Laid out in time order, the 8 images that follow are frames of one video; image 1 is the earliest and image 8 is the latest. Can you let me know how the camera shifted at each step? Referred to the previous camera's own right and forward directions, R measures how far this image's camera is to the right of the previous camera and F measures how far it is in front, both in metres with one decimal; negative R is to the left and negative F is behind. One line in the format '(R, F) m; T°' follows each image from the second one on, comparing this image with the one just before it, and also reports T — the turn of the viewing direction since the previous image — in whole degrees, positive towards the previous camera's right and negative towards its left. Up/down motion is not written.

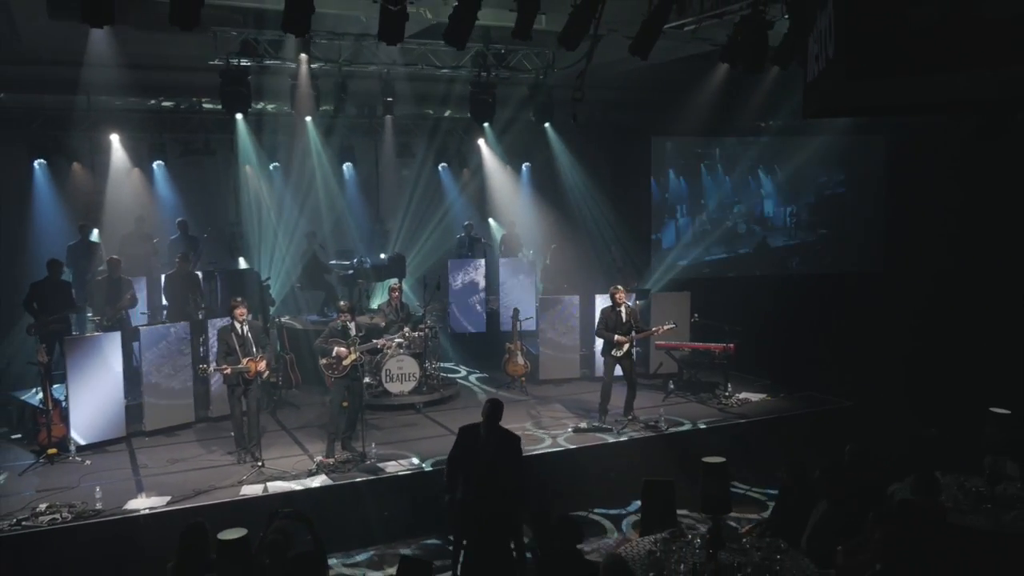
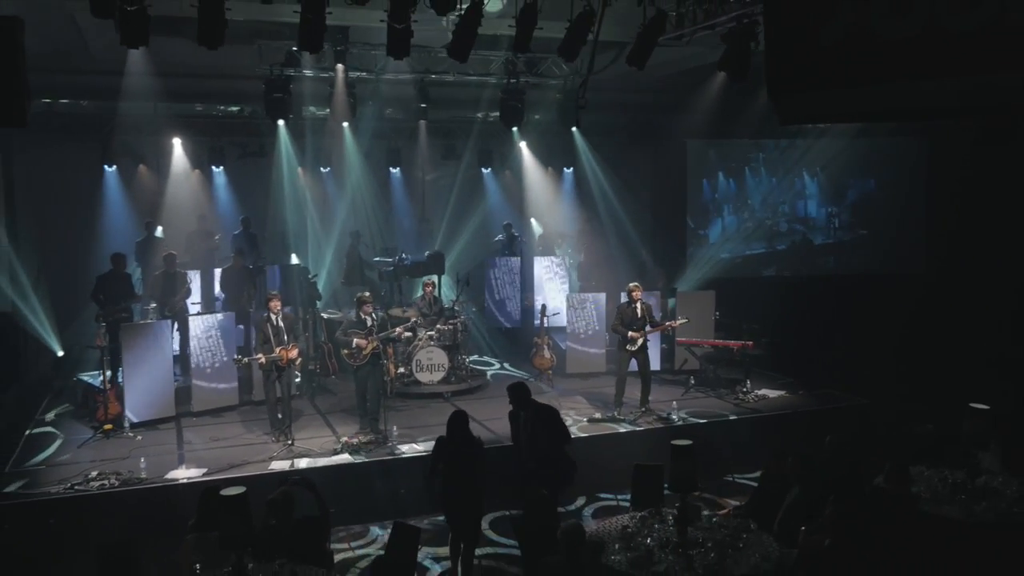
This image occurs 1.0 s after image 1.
(+0.5, -0.5) m; -5°
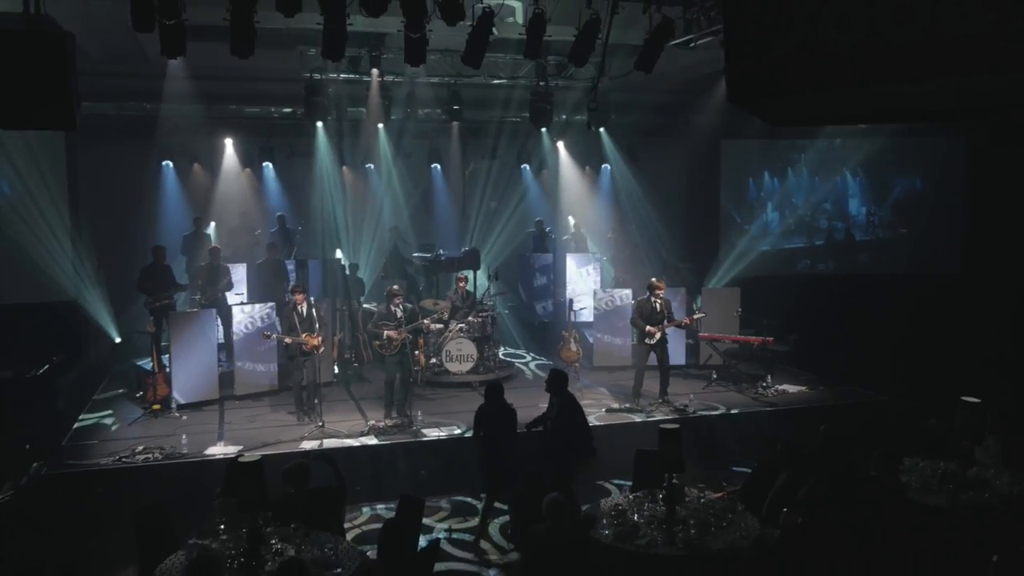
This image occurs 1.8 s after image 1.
(+0.4, -0.4) m; -4°
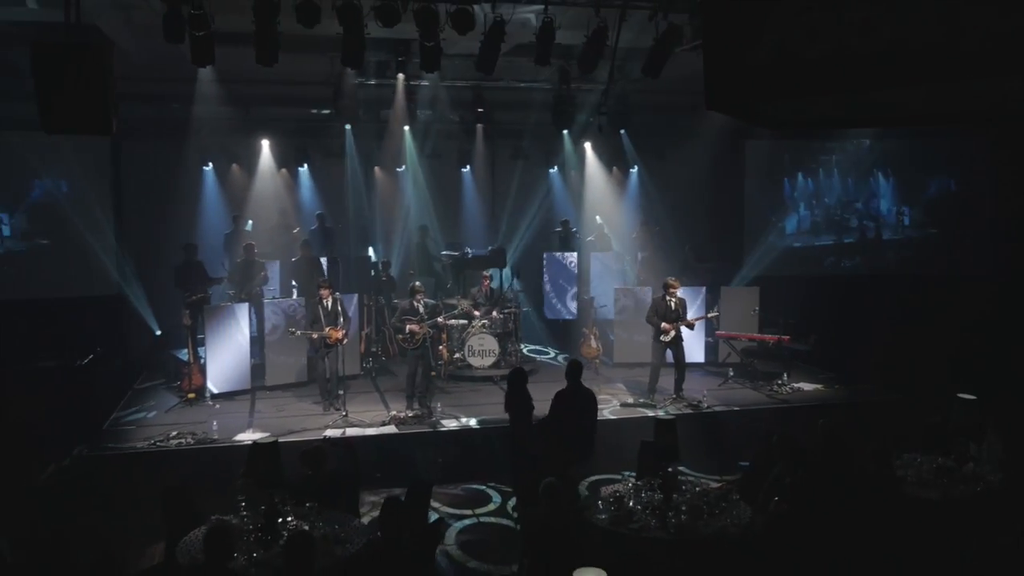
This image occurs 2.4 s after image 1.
(+0.3, -0.3) m; -3°
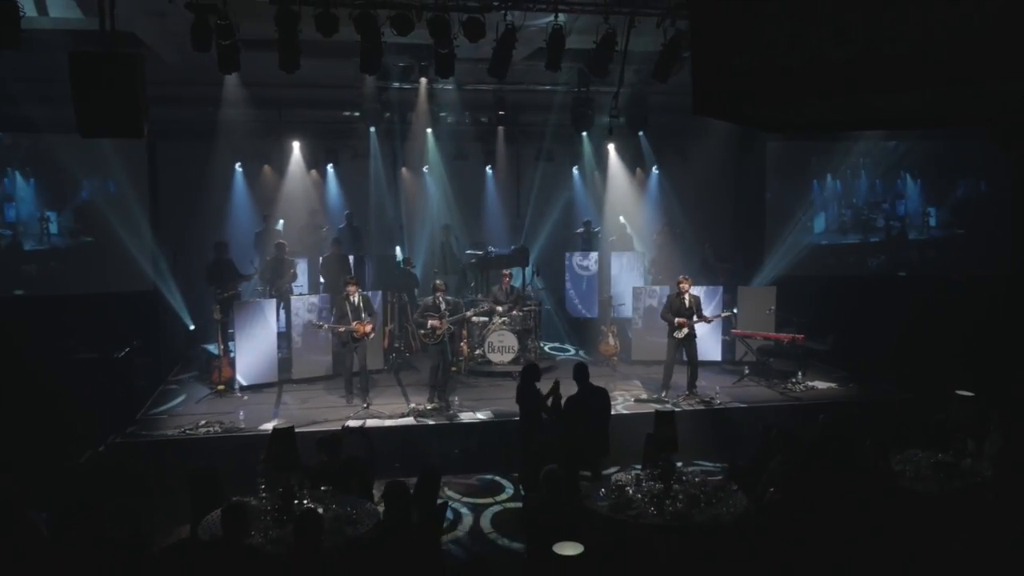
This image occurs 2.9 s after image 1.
(+0.2, -0.3) m; -2°
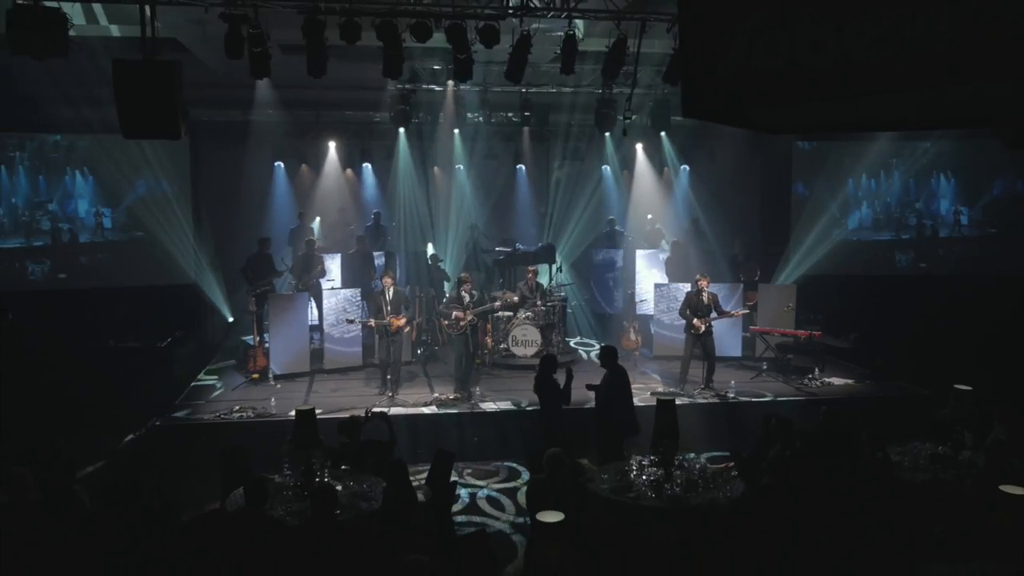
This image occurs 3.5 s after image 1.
(+0.3, -0.4) m; -3°
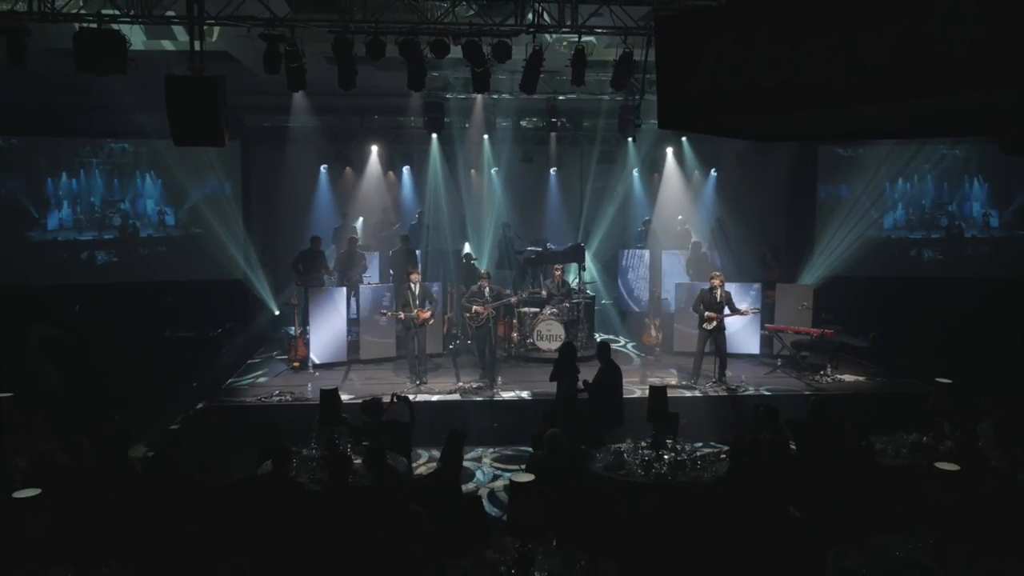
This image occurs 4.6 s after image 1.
(+0.4, -0.6) m; -4°
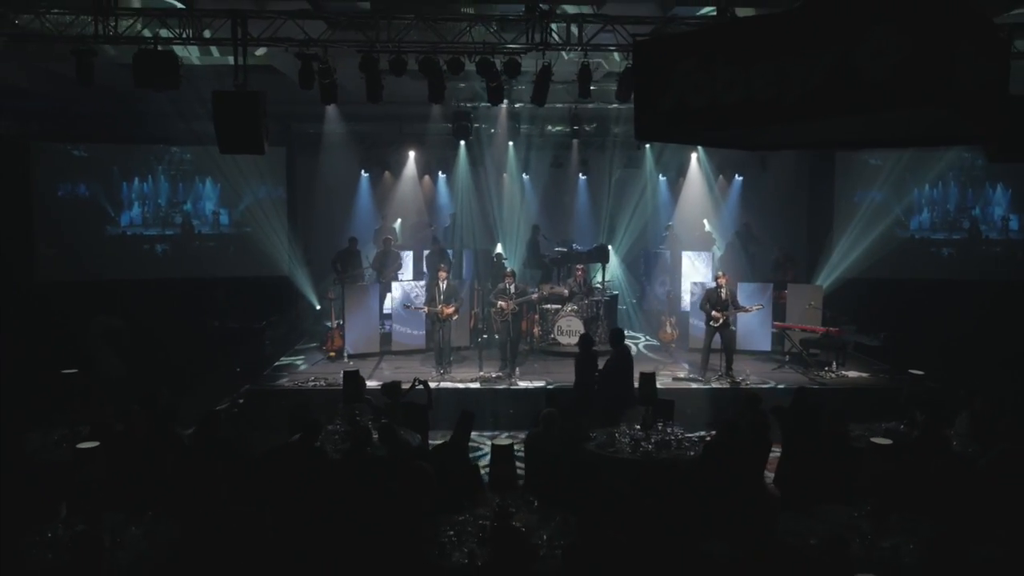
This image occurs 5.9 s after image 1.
(+0.4, -0.8) m; -3°
